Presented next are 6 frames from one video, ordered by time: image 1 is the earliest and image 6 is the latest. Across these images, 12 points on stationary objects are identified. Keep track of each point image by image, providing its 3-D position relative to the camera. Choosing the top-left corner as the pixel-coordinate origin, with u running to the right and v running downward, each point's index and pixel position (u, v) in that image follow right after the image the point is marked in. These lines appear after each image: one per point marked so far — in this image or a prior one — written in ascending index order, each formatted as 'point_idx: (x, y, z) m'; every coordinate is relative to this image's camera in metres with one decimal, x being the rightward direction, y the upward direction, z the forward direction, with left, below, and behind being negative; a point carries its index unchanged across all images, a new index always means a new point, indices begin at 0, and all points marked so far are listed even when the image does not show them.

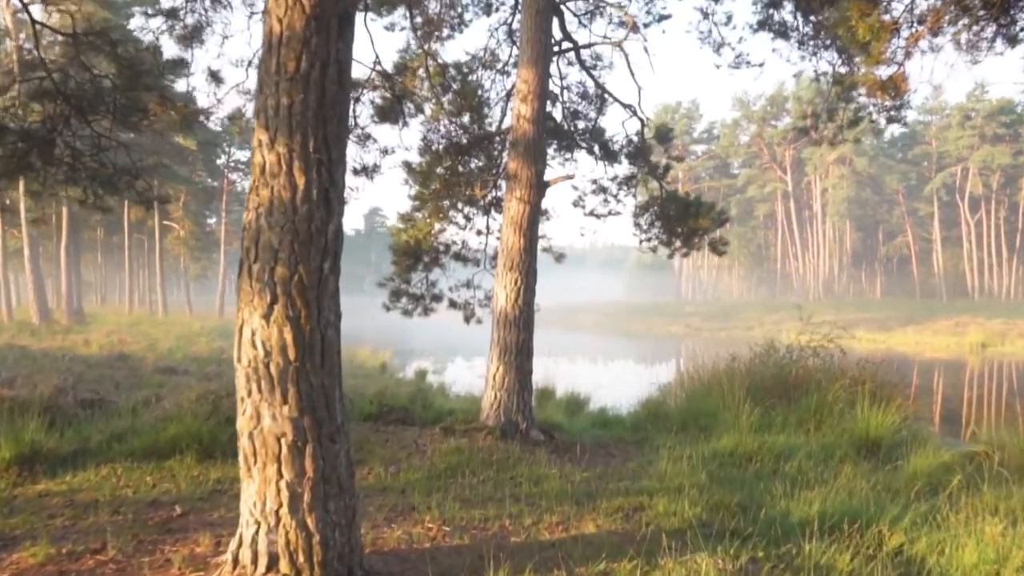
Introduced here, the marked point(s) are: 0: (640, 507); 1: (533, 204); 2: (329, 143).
0: (+0.8, -1.4, +5.0) m
1: (+0.2, +0.8, +7.7) m
2: (-0.7, +0.6, +3.2) m
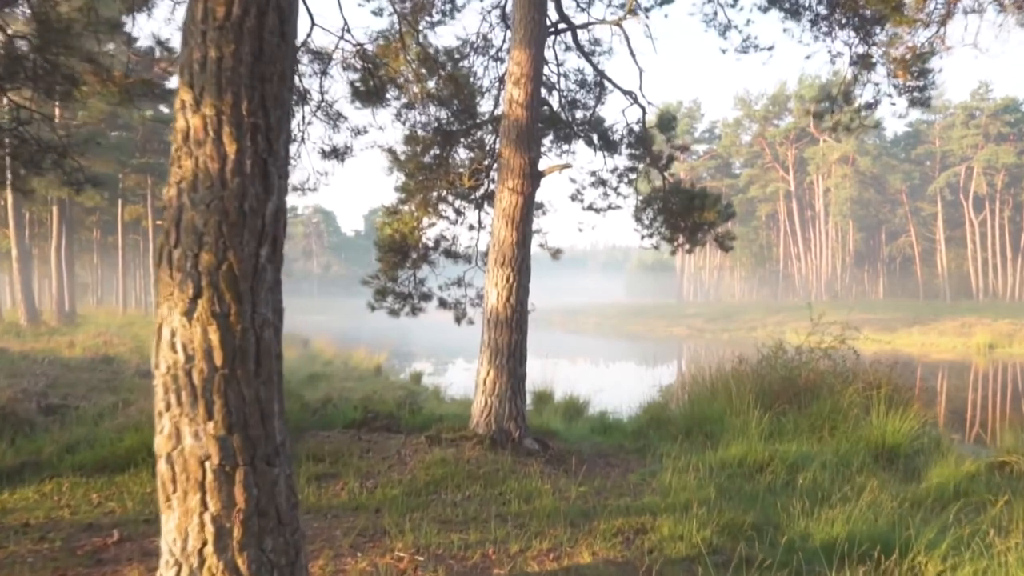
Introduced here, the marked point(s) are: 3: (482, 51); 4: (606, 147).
0: (+0.7, -1.4, +4.5) m
1: (+0.1, +0.8, +7.1) m
2: (-0.8, +0.6, +2.7) m
3: (-0.4, +2.8, +9.2) m
4: (+1.1, +1.7, +9.4) m
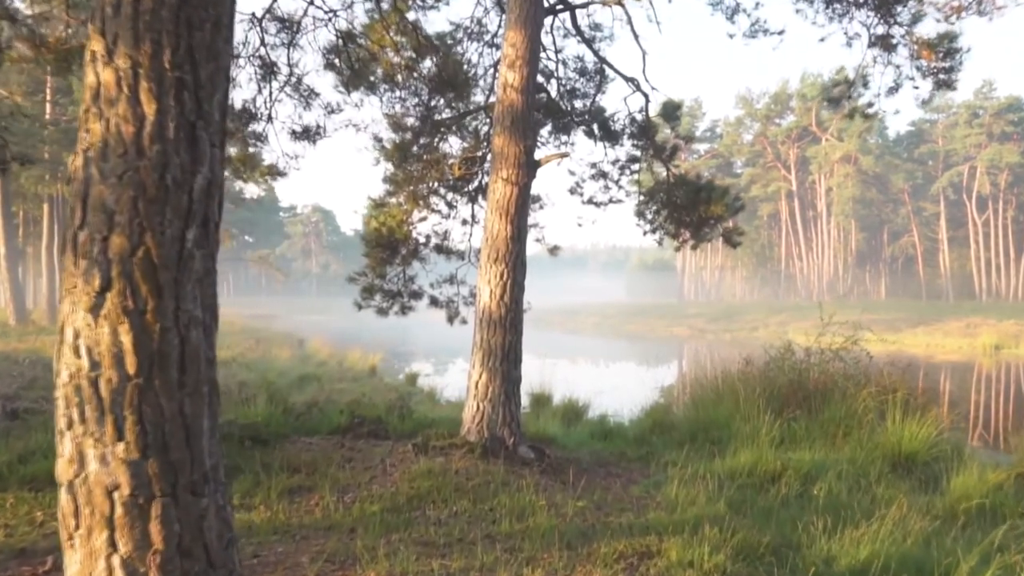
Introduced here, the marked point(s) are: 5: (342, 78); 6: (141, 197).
0: (+0.7, -1.3, +4.0) m
1: (+0.1, +0.9, +6.6) m
2: (-0.9, +0.7, +2.2) m
3: (-0.4, +2.8, +8.8) m
4: (+1.1, +1.7, +8.9) m
5: (-1.6, +1.9, +7.1) m
6: (-1.0, +0.2, +2.1) m
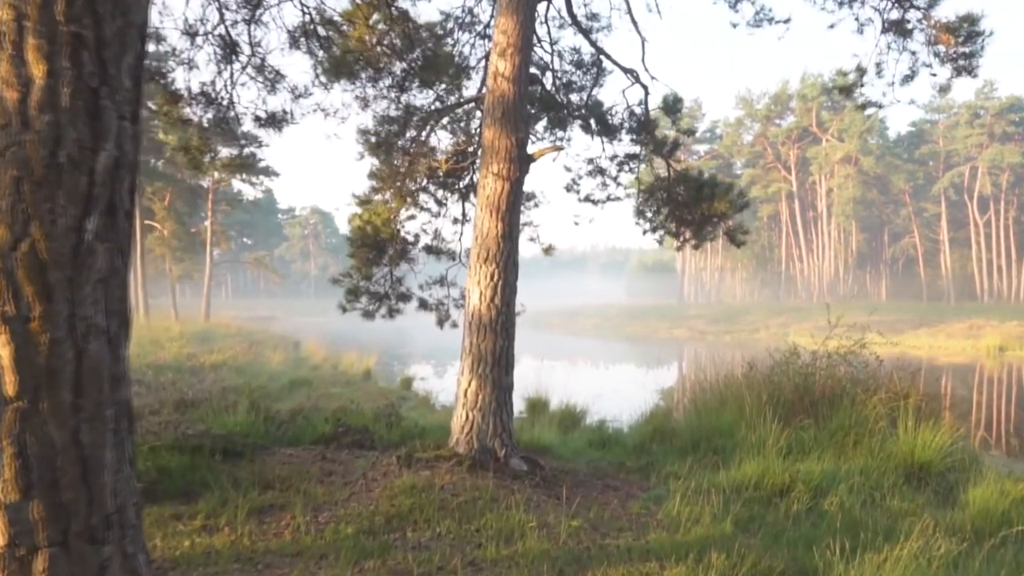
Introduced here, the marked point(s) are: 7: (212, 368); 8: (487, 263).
0: (+0.6, -1.3, +3.6) m
1: (0.0, +0.8, +6.3) m
2: (-0.9, +0.7, +1.8) m
3: (-0.5, +2.8, +8.4) m
4: (+1.0, +1.7, +8.5) m
5: (-1.6, +1.9, +6.8) m
6: (-1.0, +0.2, +1.7) m
7: (-6.0, -1.6, +15.8) m
8: (-0.2, +0.2, +6.2) m
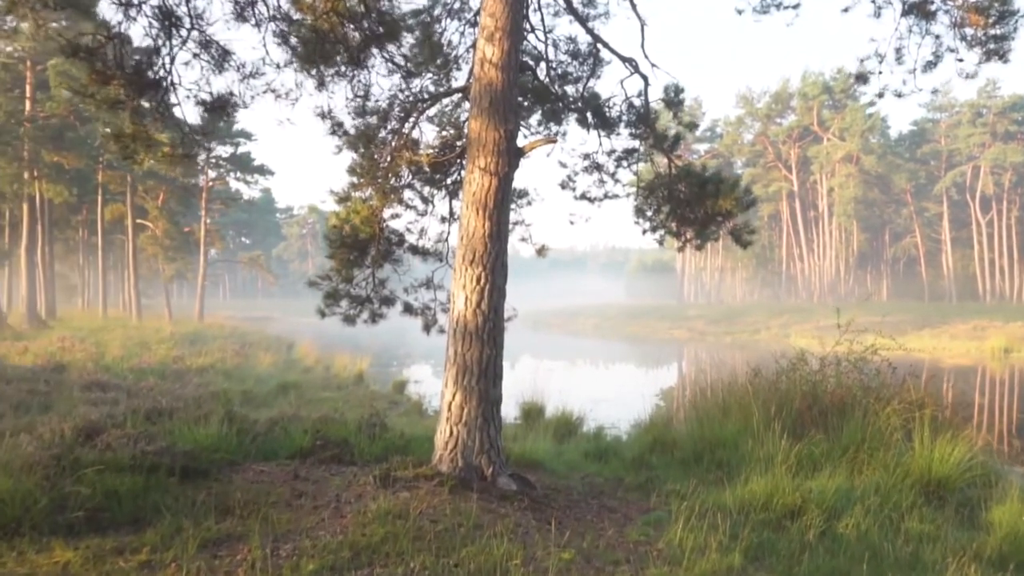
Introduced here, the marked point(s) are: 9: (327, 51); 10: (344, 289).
0: (+0.5, -1.4, +3.1) m
1: (-0.1, +0.8, +5.8) m
2: (-1.0, +0.6, +1.4) m
3: (-0.6, +2.7, +7.9) m
4: (+0.9, +1.6, +8.1) m
5: (-1.7, +1.9, +6.3) m
6: (-1.1, +0.2, +1.2) m
7: (-6.1, -1.6, +15.3) m
8: (-0.3, +0.2, +5.7) m
9: (-1.5, +1.9, +6.3) m
10: (-1.5, 0.0, +7.2) m
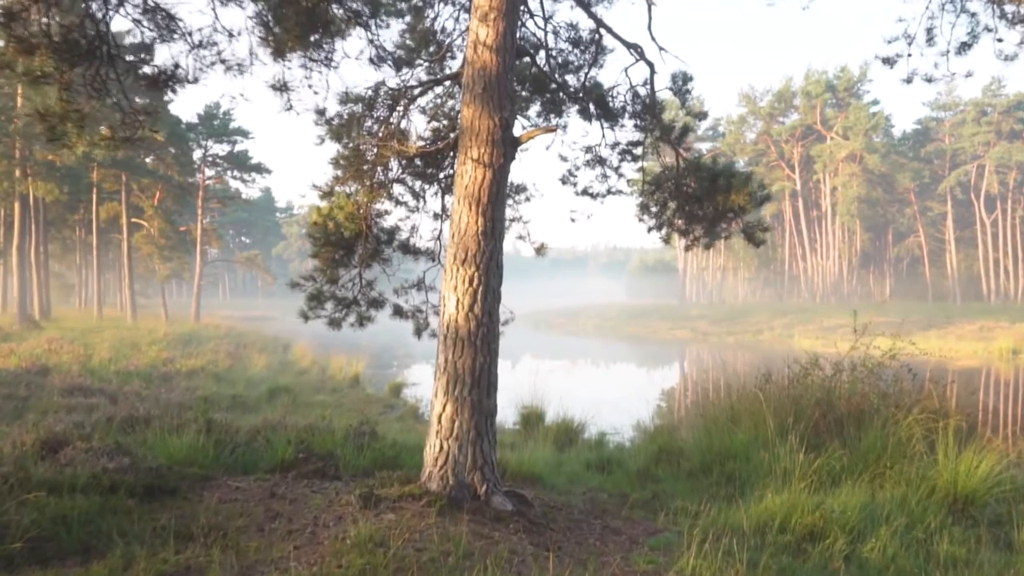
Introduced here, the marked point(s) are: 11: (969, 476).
0: (+0.5, -1.4, +2.7) m
1: (-0.1, +0.8, +5.3) m
2: (-1.1, +0.6, +0.9) m
3: (-0.6, +2.7, +7.4) m
4: (+0.9, +1.6, +7.6) m
5: (-1.7, +1.9, +5.8) m
6: (-1.2, +0.2, +0.8) m
7: (-6.1, -1.6, +14.9) m
8: (-0.3, +0.2, +5.2) m
9: (-1.5, +1.9, +5.9) m
10: (-1.6, 0.0, +6.8) m
11: (+3.6, -1.5, +6.2) m
